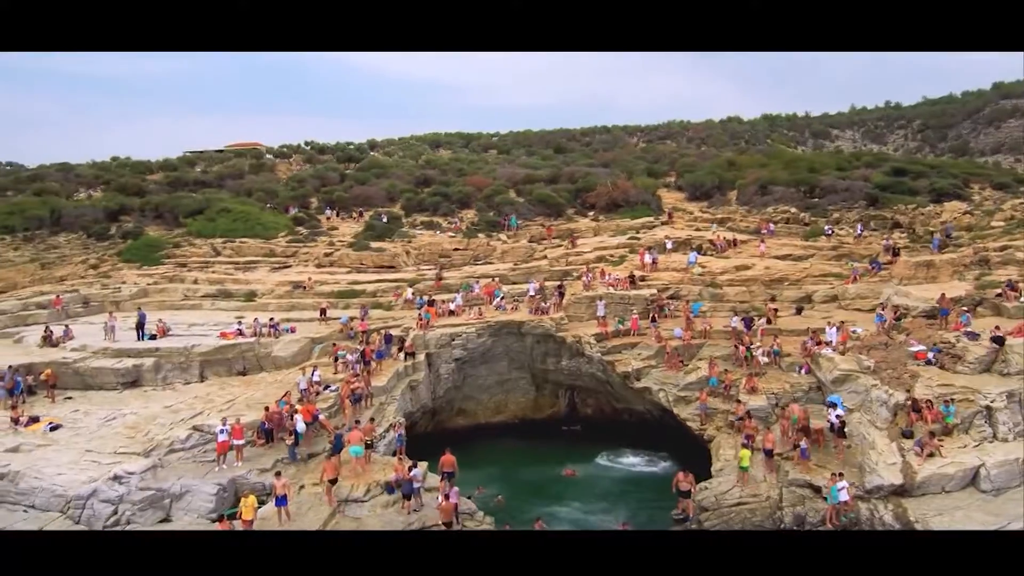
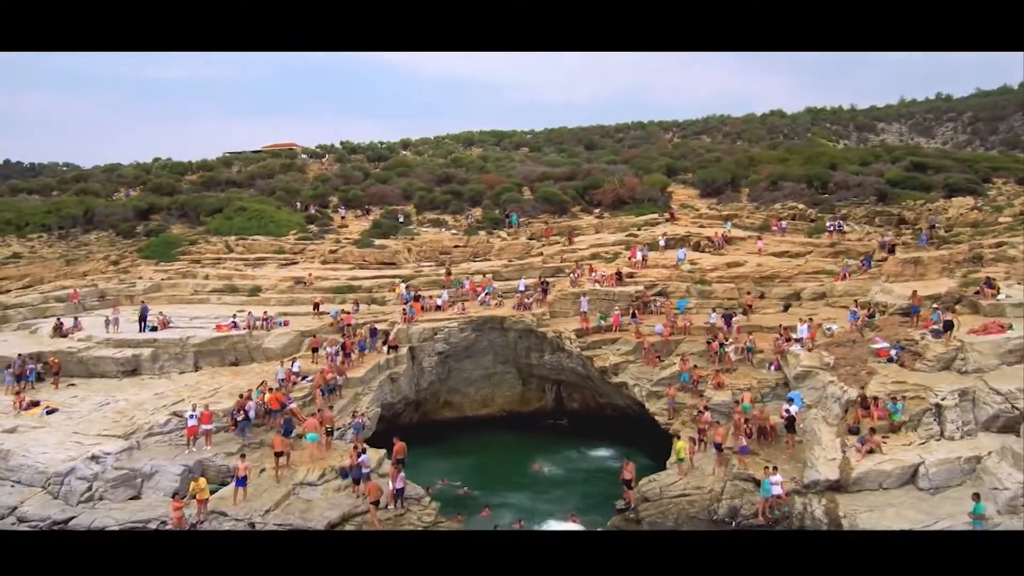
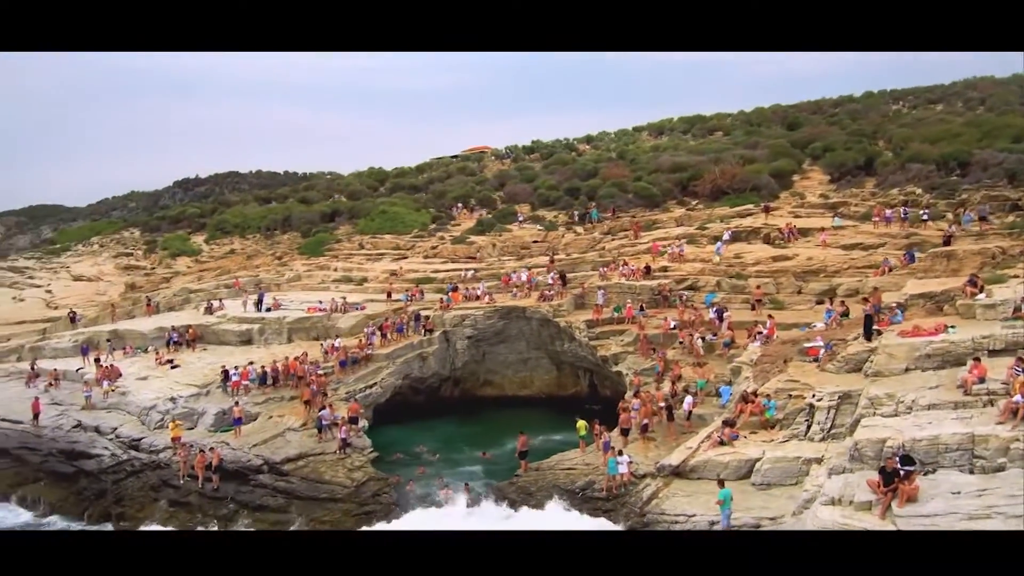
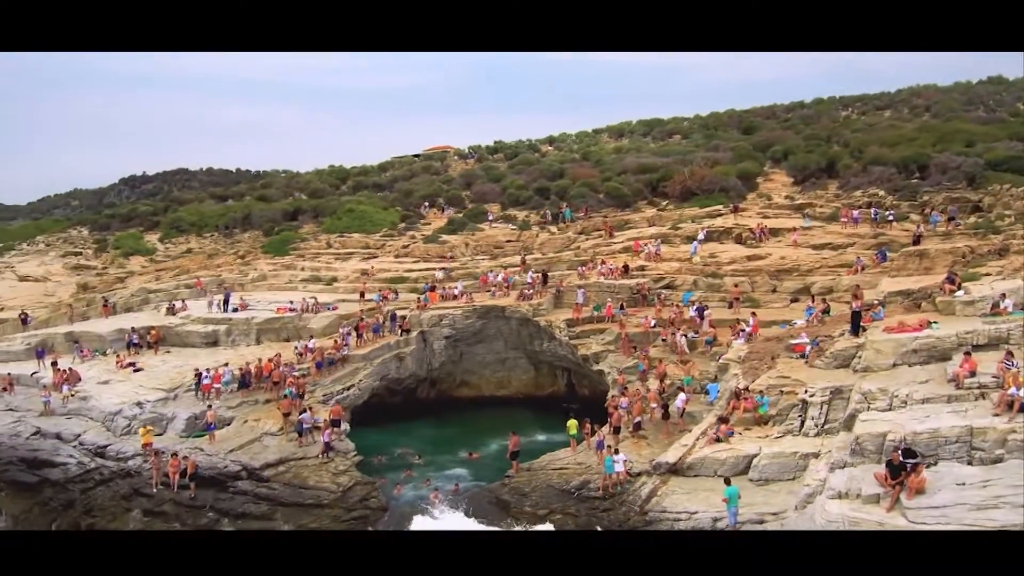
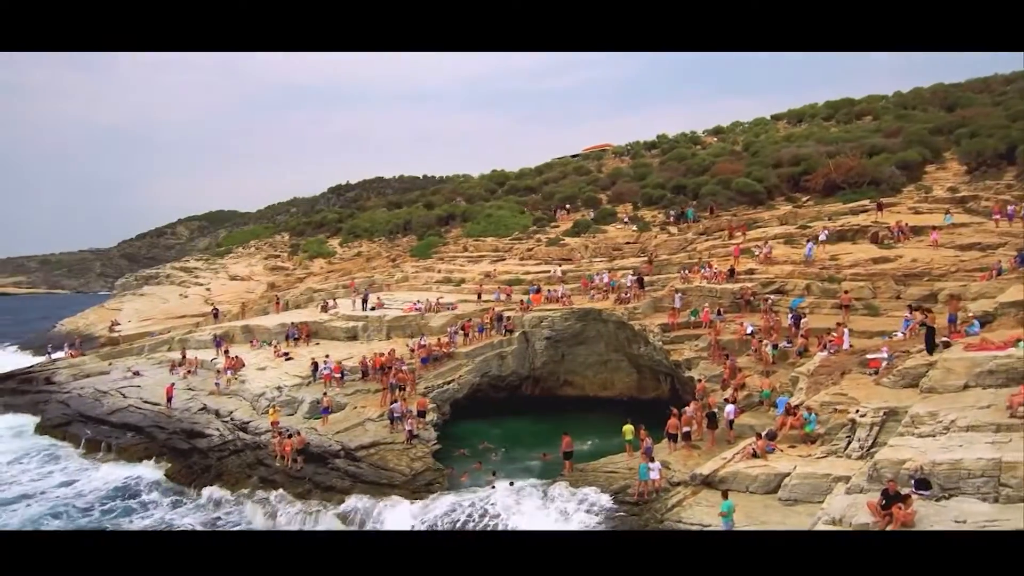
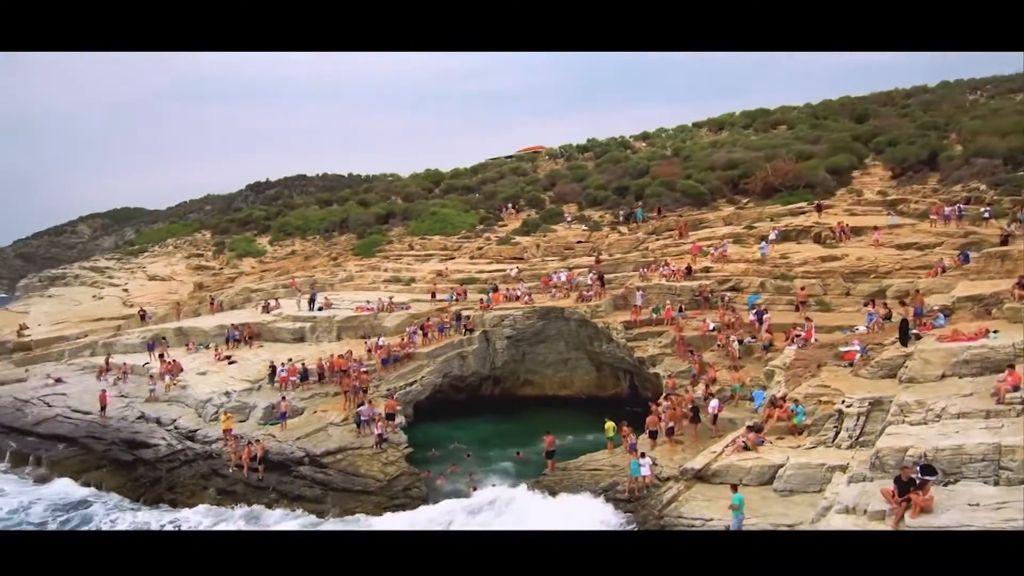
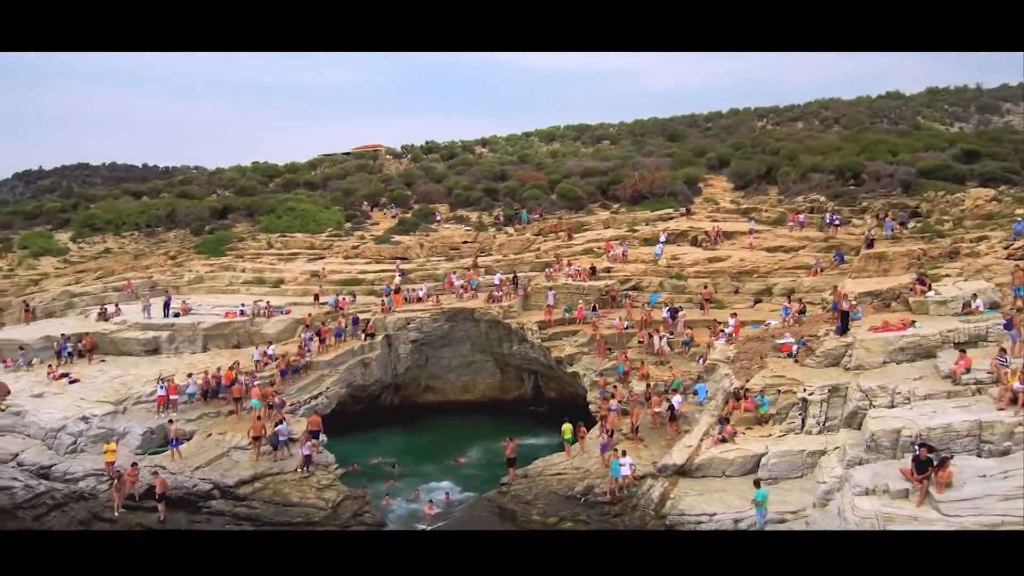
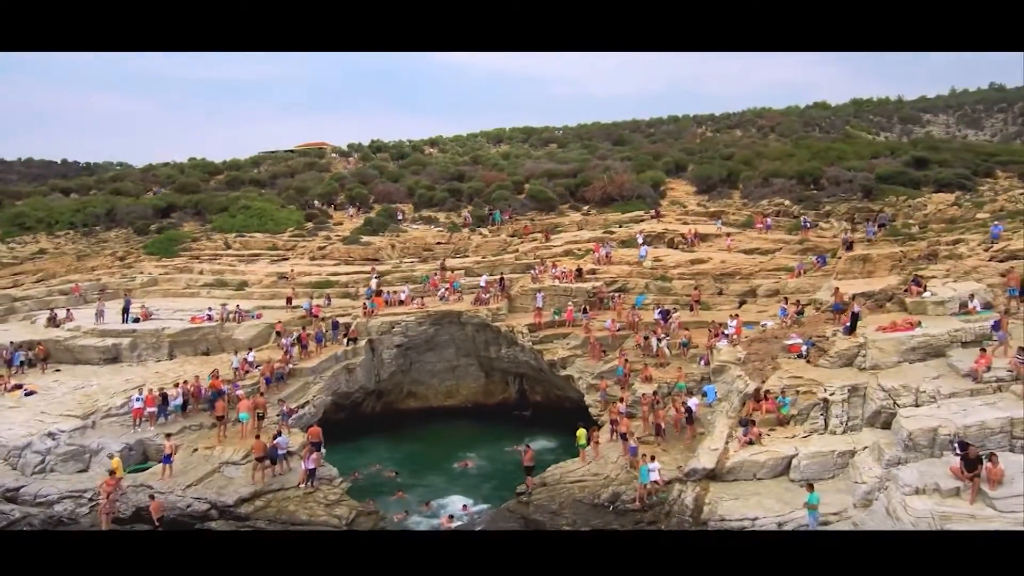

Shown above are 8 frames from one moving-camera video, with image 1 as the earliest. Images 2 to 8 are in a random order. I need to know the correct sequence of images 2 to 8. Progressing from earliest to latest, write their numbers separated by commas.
2, 8, 7, 4, 3, 6, 5
